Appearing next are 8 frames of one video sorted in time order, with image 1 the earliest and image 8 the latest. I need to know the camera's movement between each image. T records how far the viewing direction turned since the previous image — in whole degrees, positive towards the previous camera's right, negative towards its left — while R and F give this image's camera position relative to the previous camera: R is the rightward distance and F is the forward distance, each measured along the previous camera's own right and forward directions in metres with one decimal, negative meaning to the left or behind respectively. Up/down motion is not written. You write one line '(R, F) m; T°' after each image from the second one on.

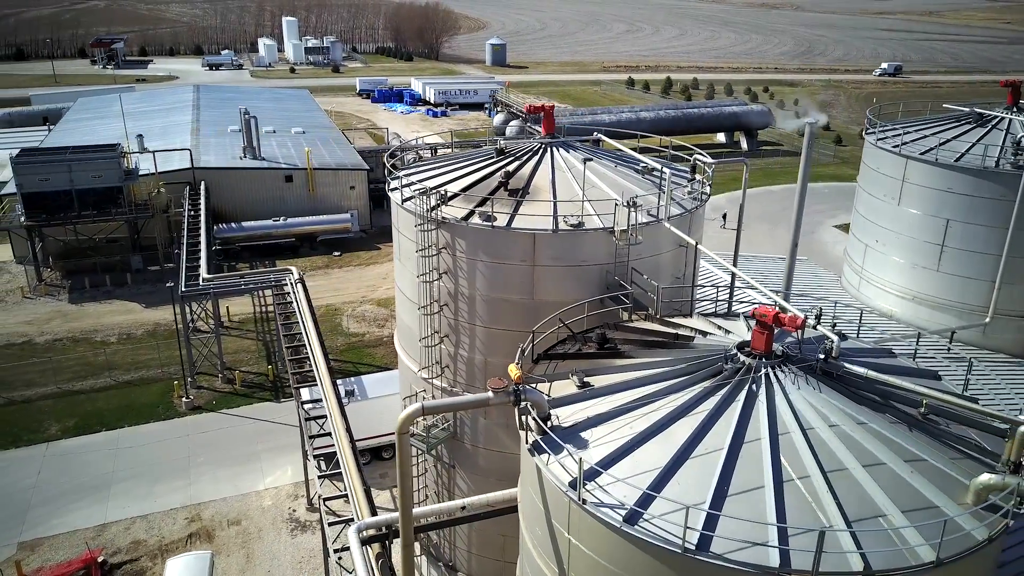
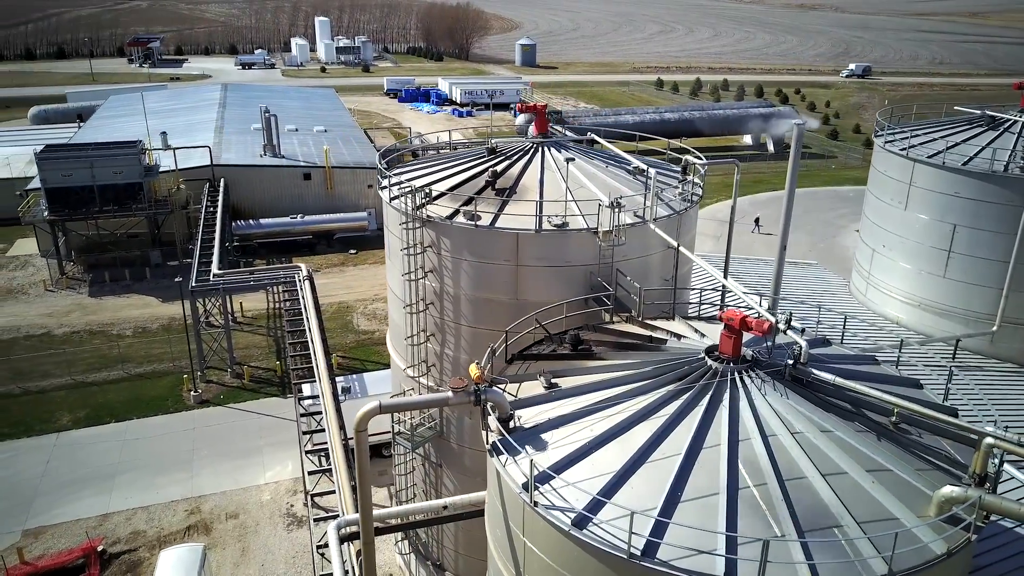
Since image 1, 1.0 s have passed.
(+0.8, +0.1) m; -2°
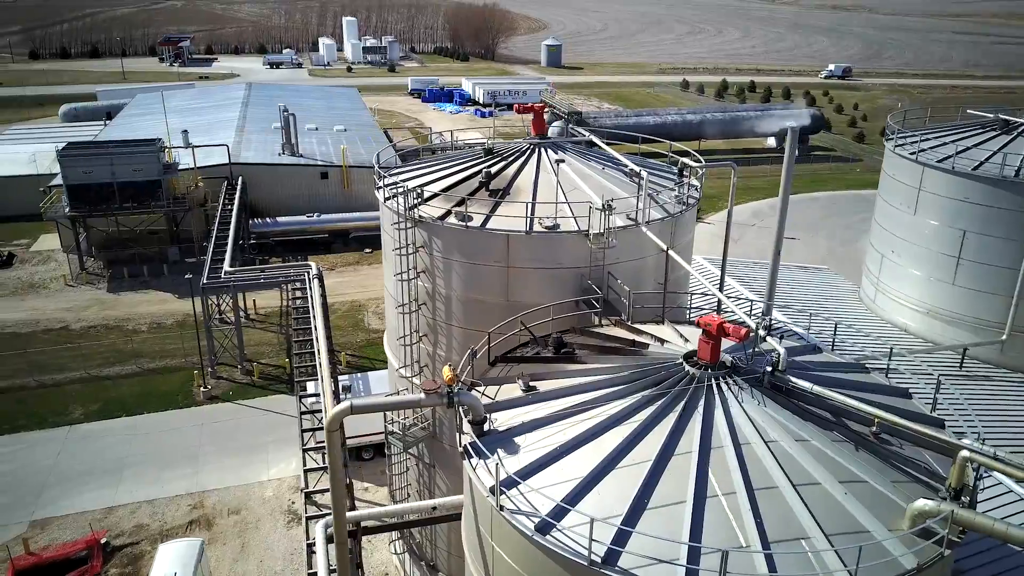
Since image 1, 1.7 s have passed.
(+0.6, +0.1) m; -2°
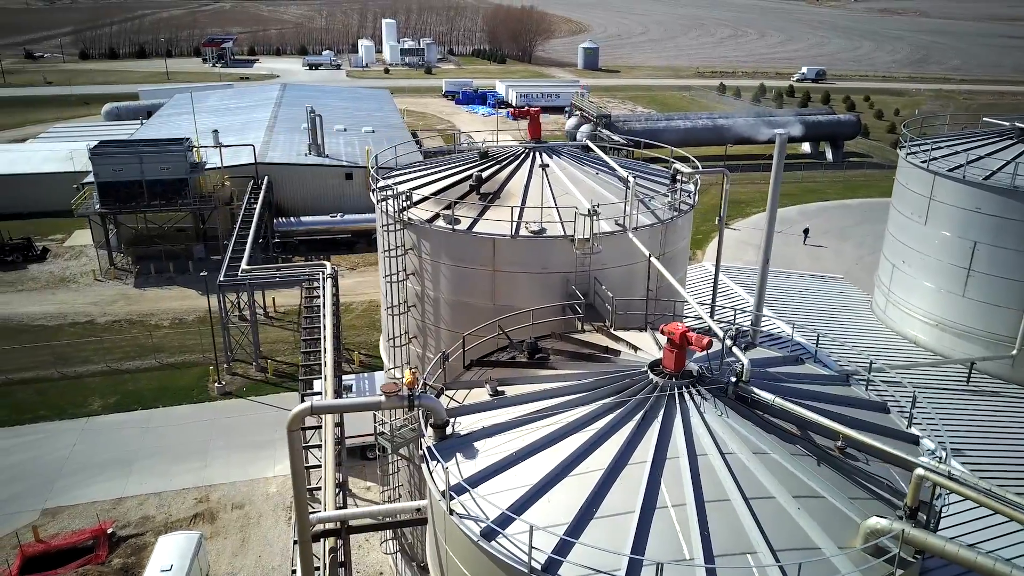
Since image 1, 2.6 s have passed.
(+0.8, 0.0) m; -3°
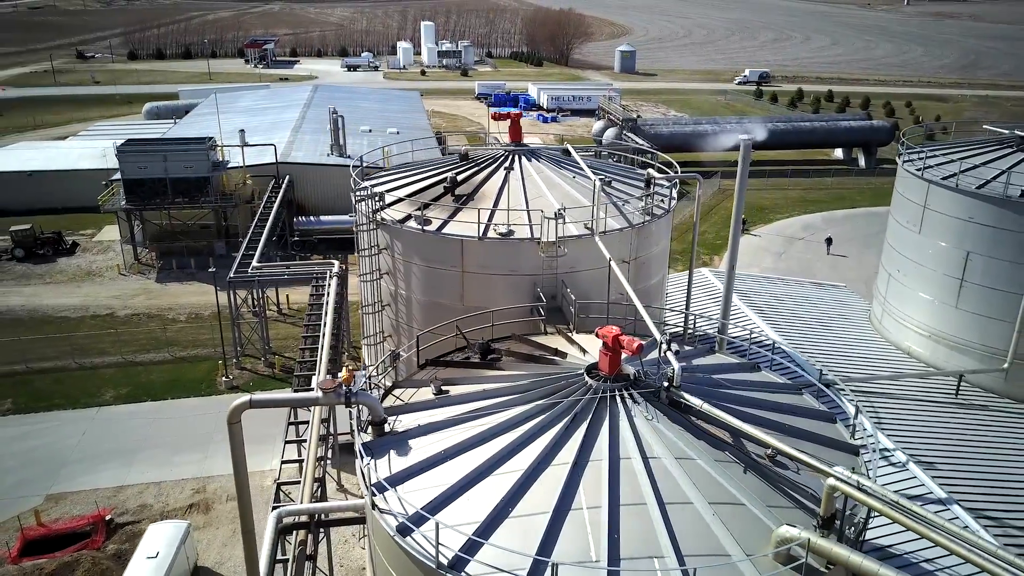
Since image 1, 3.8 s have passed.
(+1.2, -0.1) m; -3°
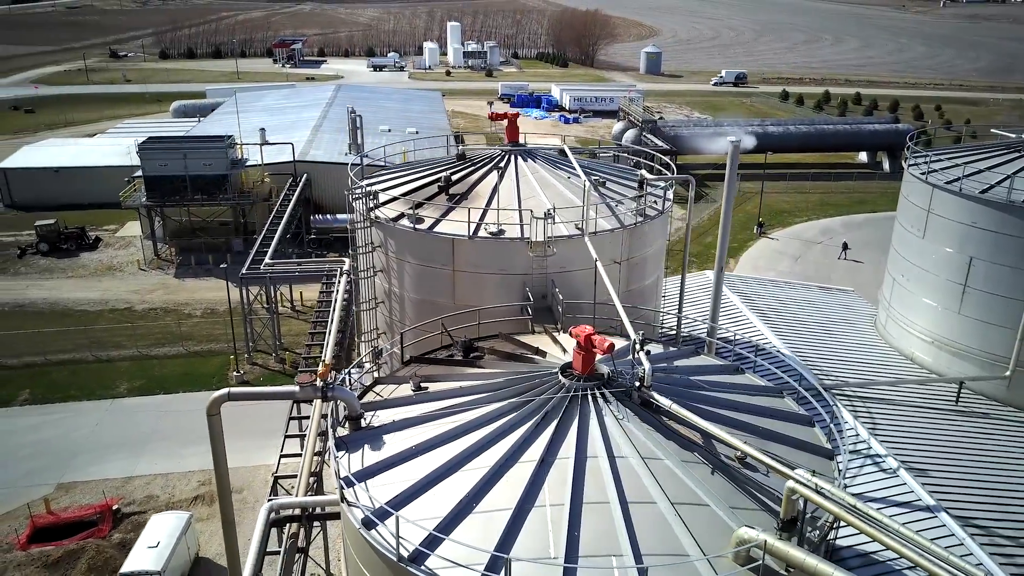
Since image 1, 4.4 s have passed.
(+0.6, -0.1) m; -2°
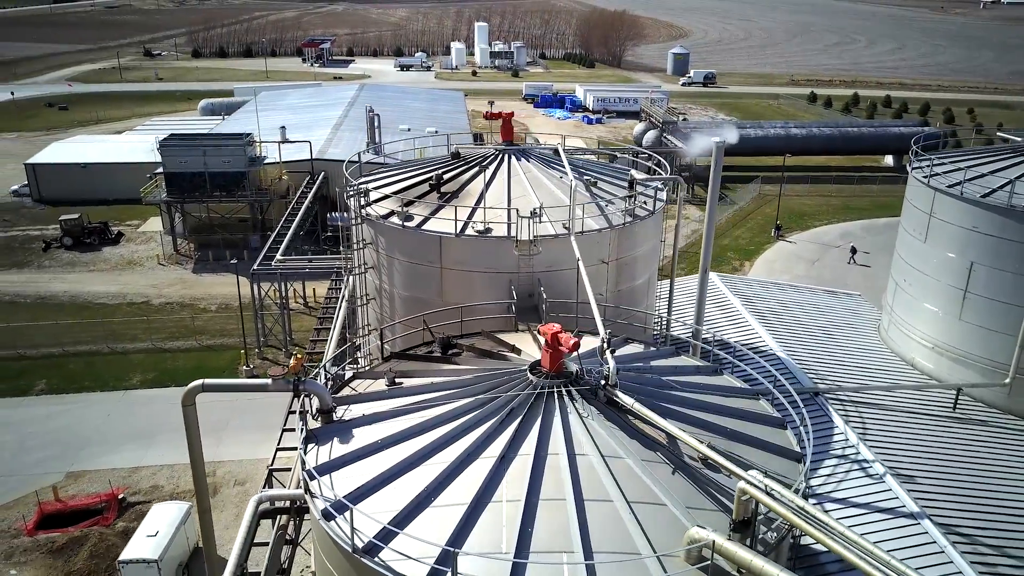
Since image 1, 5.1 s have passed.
(+0.7, -0.1) m; -2°
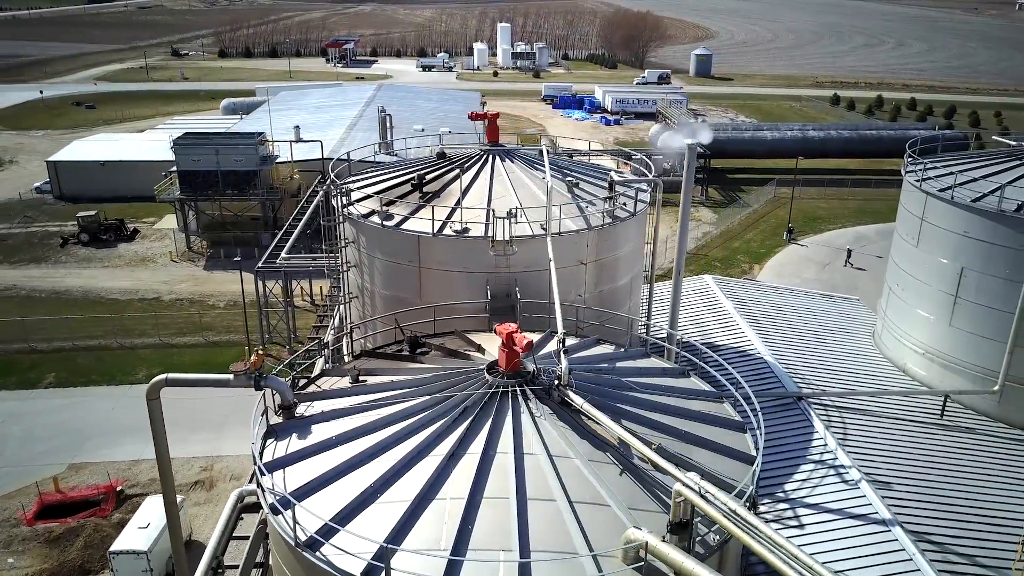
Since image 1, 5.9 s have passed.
(+0.8, -0.1) m; -2°
